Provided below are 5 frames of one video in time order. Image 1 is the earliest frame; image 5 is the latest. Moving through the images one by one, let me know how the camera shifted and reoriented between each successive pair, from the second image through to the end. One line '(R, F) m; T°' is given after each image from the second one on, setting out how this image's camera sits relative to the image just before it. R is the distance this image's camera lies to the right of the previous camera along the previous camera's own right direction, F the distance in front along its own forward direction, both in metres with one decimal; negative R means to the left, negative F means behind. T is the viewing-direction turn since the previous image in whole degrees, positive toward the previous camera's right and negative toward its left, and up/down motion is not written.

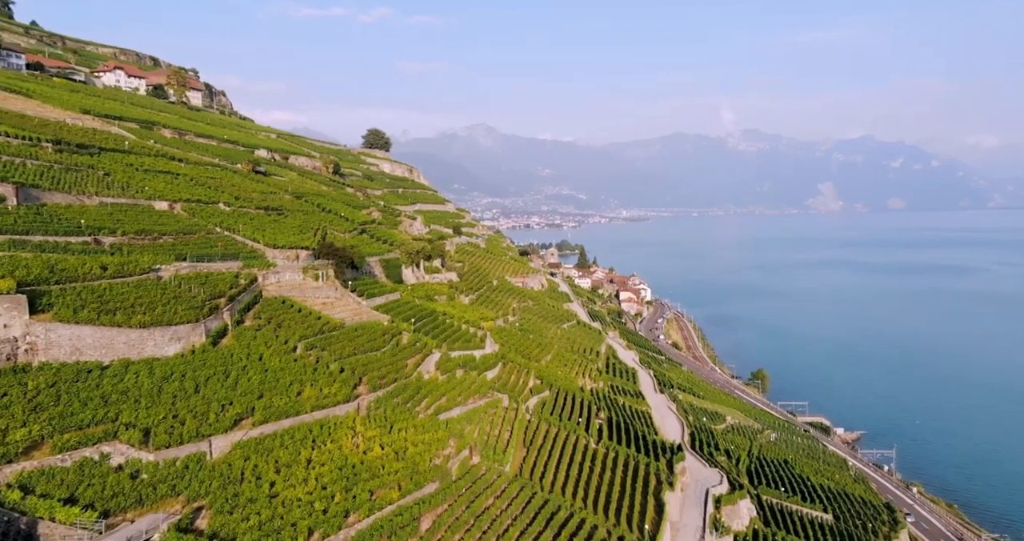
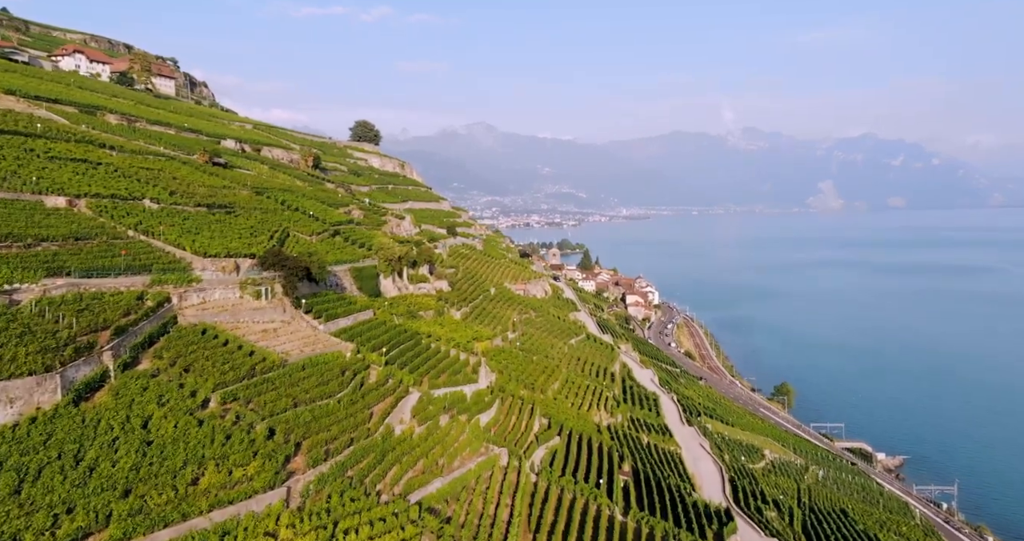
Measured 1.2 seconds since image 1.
(0.0, +6.0) m; 0°
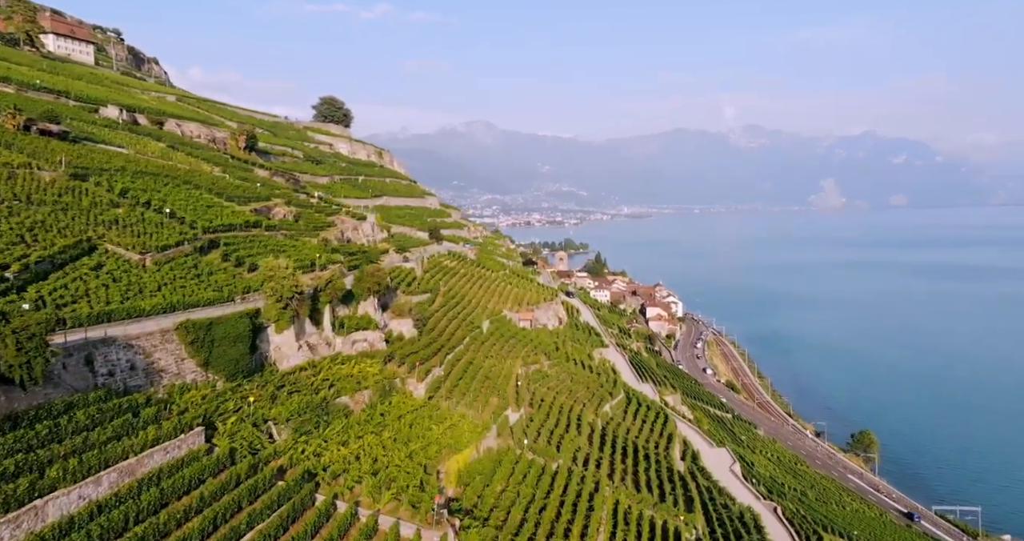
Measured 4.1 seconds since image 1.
(-0.1, +14.0) m; 0°
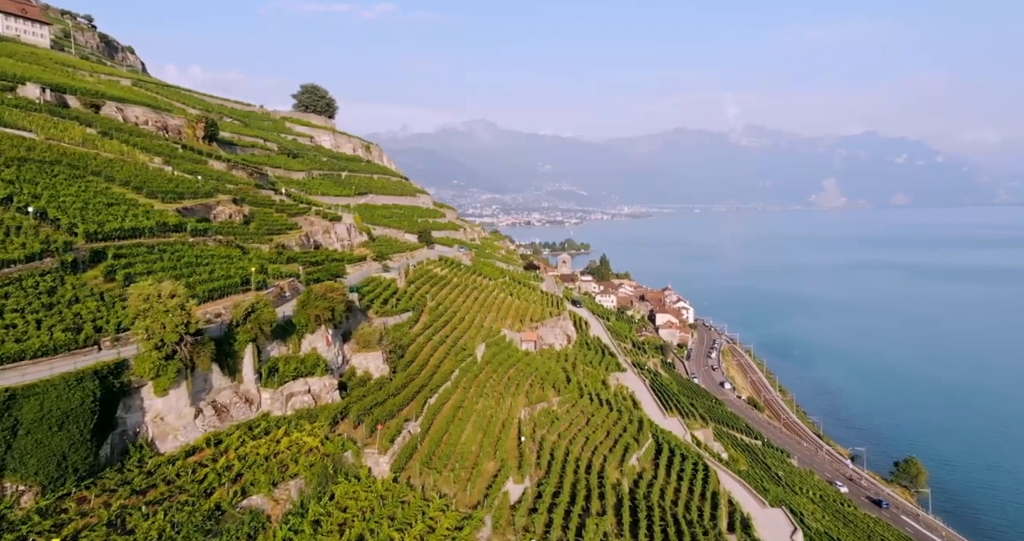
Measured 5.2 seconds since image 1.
(0.0, +5.5) m; 0°
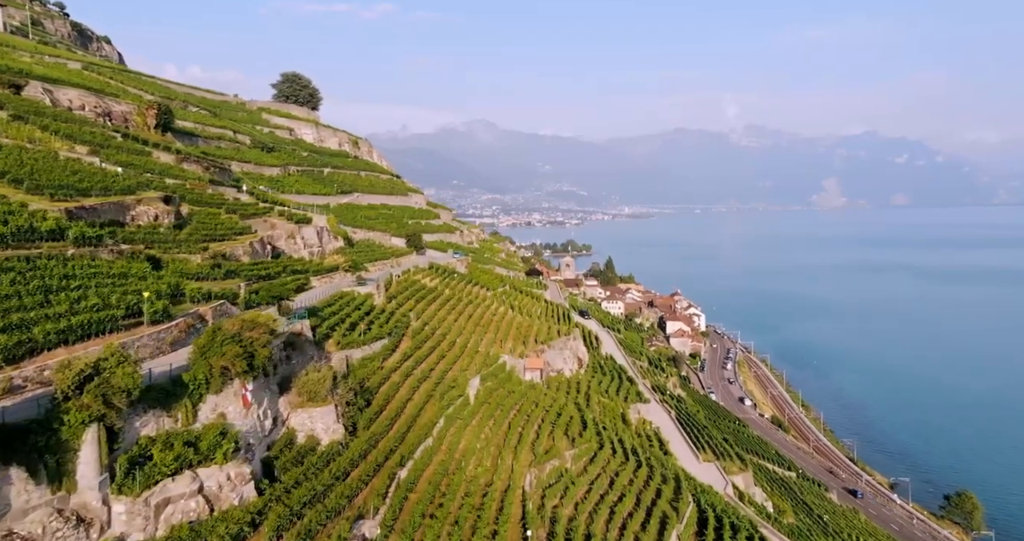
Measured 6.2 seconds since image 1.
(0.0, +4.9) m; 0°
